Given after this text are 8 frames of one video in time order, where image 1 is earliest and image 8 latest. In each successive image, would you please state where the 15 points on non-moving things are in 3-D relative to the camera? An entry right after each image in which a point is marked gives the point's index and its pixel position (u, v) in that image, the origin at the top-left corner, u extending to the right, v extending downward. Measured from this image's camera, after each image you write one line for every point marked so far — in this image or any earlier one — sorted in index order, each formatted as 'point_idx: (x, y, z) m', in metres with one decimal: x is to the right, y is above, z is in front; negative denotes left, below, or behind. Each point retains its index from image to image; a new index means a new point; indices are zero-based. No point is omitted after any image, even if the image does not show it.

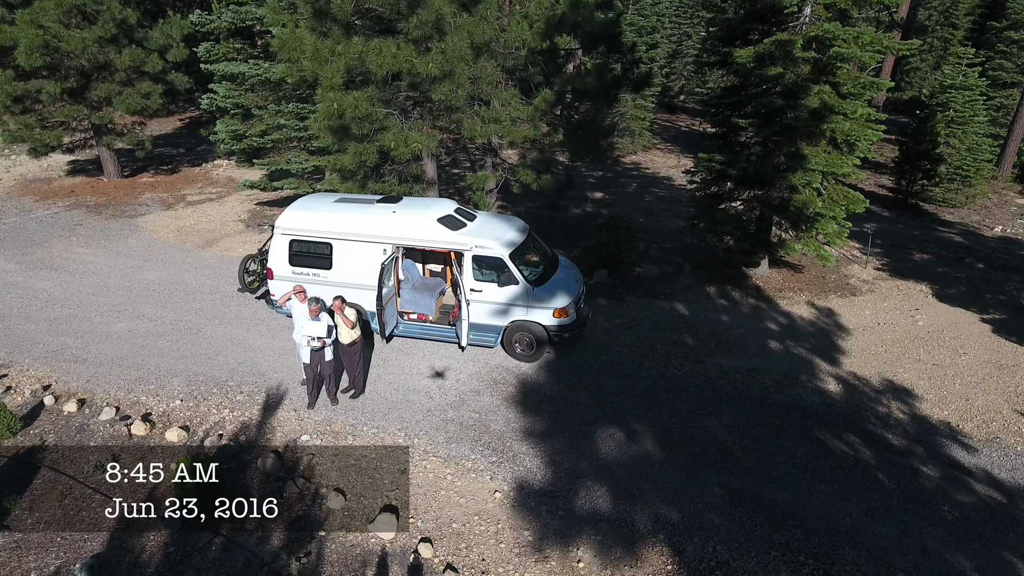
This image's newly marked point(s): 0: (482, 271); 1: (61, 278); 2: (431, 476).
0: (-0.3, +0.2, +7.5) m
1: (-7.2, +0.1, +10.5) m
2: (-0.7, -1.7, +6.0) m
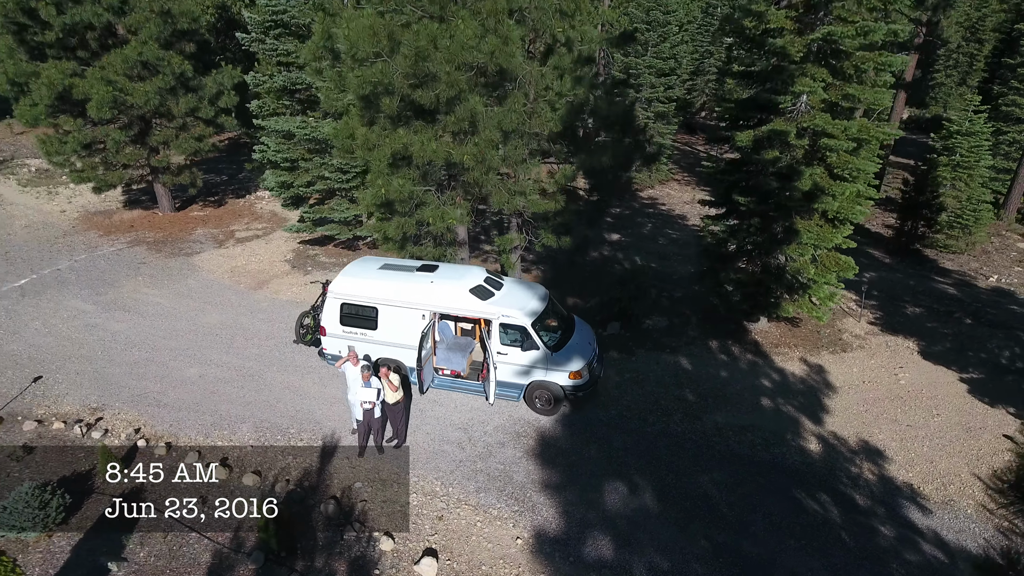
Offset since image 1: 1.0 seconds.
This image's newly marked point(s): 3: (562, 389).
0: (-0.1, -0.6, +8.7) m
1: (-6.8, -0.6, +11.8) m
2: (-0.5, -2.5, +7.1) m
3: (+0.7, -1.3, +8.7) m
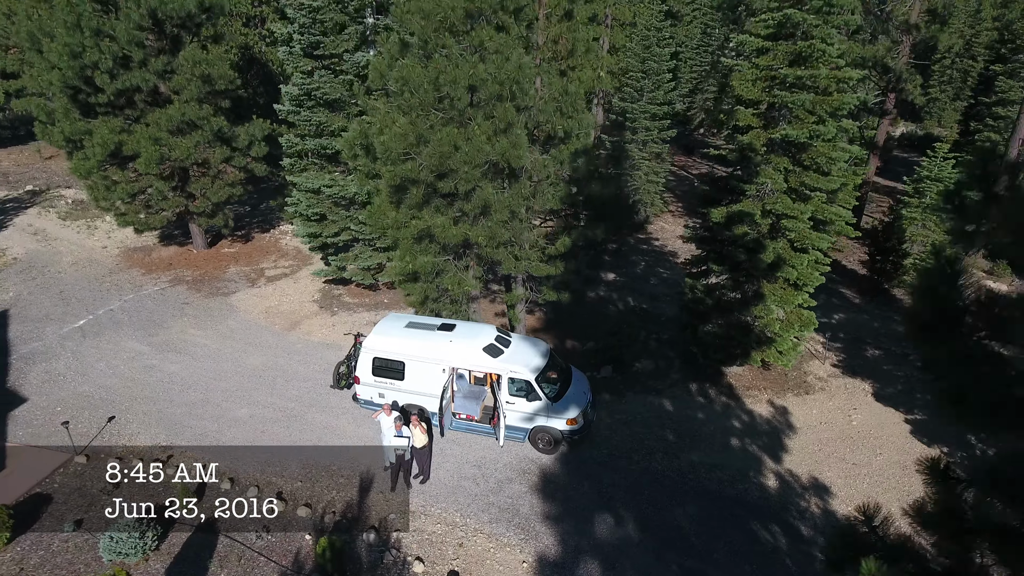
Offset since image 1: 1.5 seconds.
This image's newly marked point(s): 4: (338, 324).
0: (+0.1, -1.6, +10.3) m
1: (-6.7, -1.5, +13.5) m
2: (-0.4, -3.5, +8.7) m
3: (+0.8, -2.3, +10.3) m
4: (-4.0, -0.8, +15.1) m
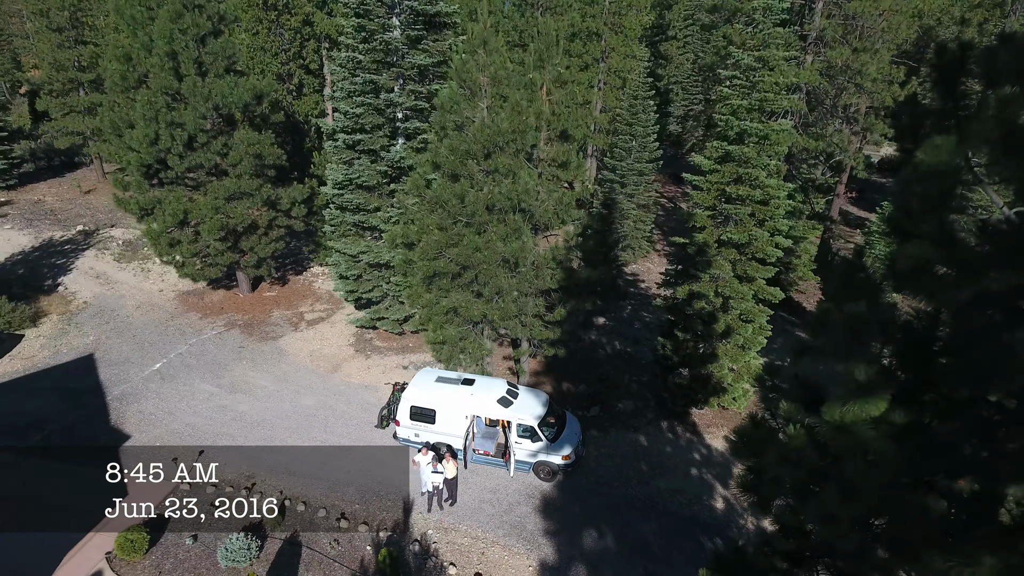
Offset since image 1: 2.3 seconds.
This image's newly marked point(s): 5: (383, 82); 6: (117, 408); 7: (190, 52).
0: (+0.2, -2.9, +13.3) m
1: (-6.5, -2.9, +16.4) m
2: (-0.3, -4.8, +11.7) m
3: (+0.9, -3.6, +13.3) m
4: (-3.8, -2.2, +18.1) m
5: (-3.3, +5.3, +17.3) m
6: (-9.8, -3.0, +16.2) m
7: (-9.1, +6.7, +18.7) m
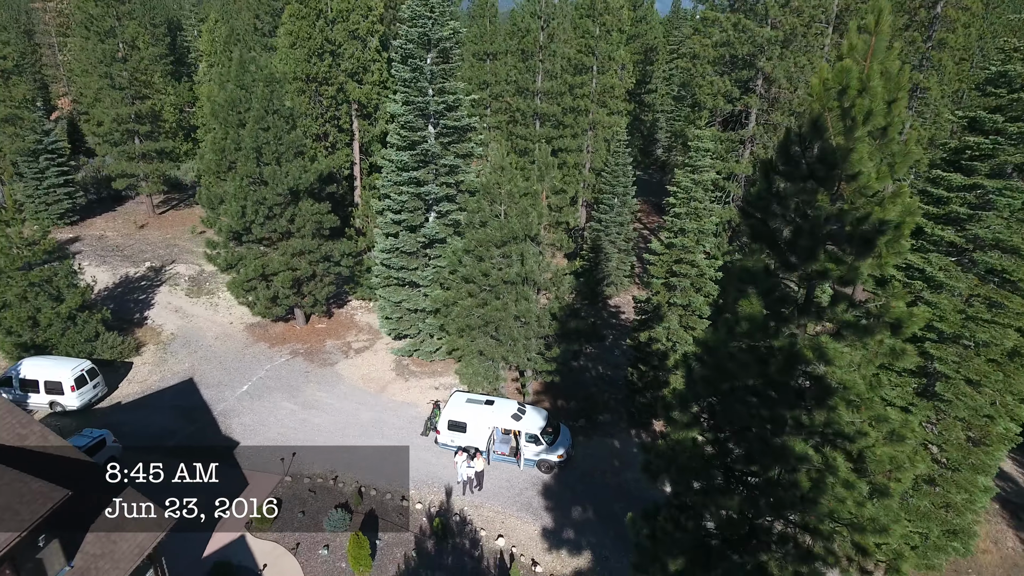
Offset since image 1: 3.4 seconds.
0: (+0.5, -4.3, +18.7) m
1: (-6.3, -4.3, +21.8) m
2: (0.0, -6.2, +17.1) m
3: (+1.2, -5.0, +18.7) m
4: (-3.6, -3.6, +23.4) m
5: (-3.0, +3.9, +22.7) m
6: (-9.5, -4.4, +21.5) m
7: (-8.9, +5.2, +24.1) m
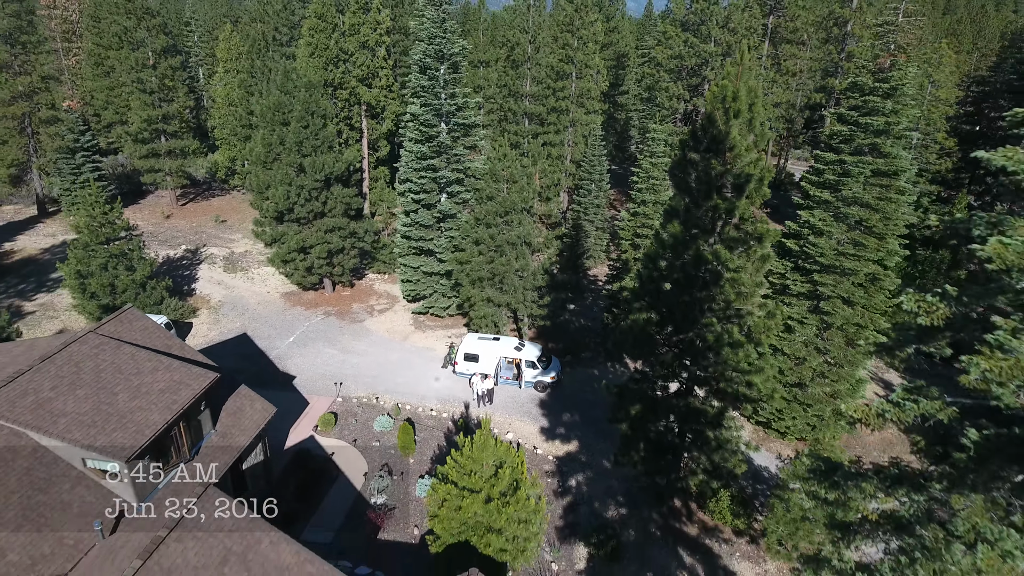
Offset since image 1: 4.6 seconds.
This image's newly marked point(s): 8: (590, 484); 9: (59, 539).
0: (+0.6, -2.8, +24.1) m
1: (-6.3, -2.9, +27.0) m
2: (+0.2, -4.7, +22.5) m
3: (+1.3, -3.5, +24.1) m
4: (-3.6, -2.2, +28.7) m
5: (-3.2, +5.3, +28.0) m
6: (-9.5, -3.0, +26.6) m
7: (-9.1, +6.6, +29.2) m
8: (+2.4, -5.9, +19.7) m
9: (-8.9, -4.9, +12.7) m
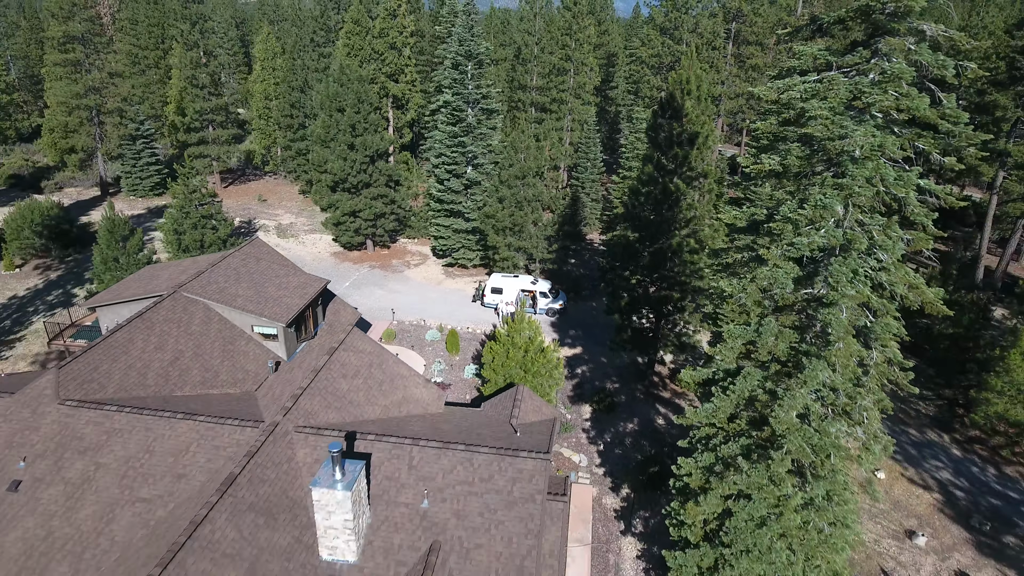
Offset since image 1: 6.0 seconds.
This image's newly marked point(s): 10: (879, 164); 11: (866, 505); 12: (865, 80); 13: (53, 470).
0: (+1.4, -0.3, +30.9) m
1: (-5.5, -0.4, +33.7) m
2: (+1.0, -2.2, +29.3) m
3: (+2.1, -1.0, +31.0) m
4: (-2.9, +0.3, +35.5) m
5: (-2.5, +7.8, +34.8) m
6: (-8.7, -0.6, +33.3) m
7: (-8.4, +9.1, +35.9) m
8: (+3.2, -3.4, +26.5) m
9: (-7.9, -2.4, +19.5) m
10: (+6.0, +2.0, +10.7) m
11: (+10.4, -6.4, +19.0) m
12: (+5.7, +3.4, +10.7) m
13: (-10.0, -3.9, +14.2) m
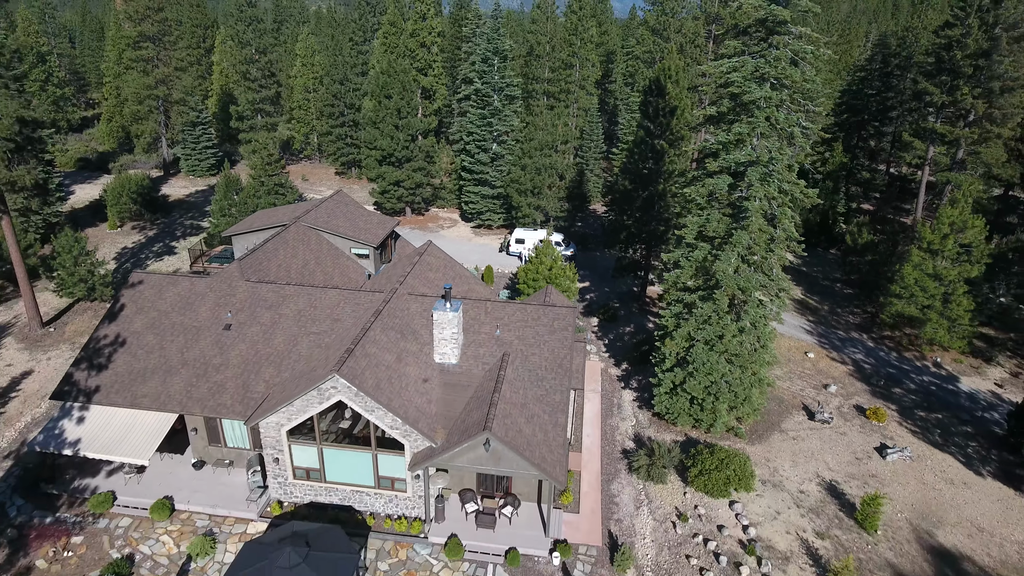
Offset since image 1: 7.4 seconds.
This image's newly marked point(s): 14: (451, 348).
0: (+2.6, +2.6, +38.5) m
1: (-4.3, +2.5, +41.2) m
2: (+2.3, +0.7, +36.9) m
3: (+3.3, +2.0, +38.5) m
4: (-1.7, +3.3, +43.0) m
5: (-1.3, +10.8, +42.3) m
6: (-7.5, +2.4, +40.8) m
7: (-7.2, +12.0, +43.4) m
8: (+4.5, -0.4, +34.1) m
9: (-6.6, +0.5, +26.9) m
10: (+7.3, +5.0, +18.3) m
11: (+11.7, -3.4, +26.6) m
12: (+7.1, +6.4, +18.2) m
13: (-8.7, -1.0, +21.6) m
14: (-1.9, -1.9, +19.9) m
